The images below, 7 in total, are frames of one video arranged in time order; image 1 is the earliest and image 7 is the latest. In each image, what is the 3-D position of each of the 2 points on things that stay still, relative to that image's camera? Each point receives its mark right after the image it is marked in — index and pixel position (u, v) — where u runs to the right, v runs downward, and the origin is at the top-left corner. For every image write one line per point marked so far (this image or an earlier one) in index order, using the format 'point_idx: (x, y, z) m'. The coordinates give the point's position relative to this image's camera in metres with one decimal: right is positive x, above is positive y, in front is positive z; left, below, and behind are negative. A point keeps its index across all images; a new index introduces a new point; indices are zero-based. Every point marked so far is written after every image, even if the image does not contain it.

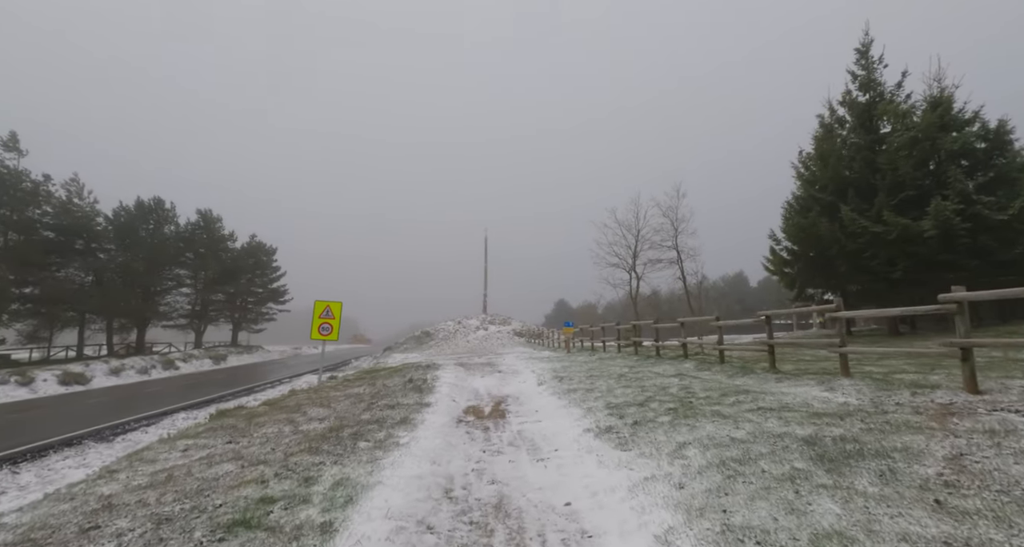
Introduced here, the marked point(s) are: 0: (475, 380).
0: (-0.9, -2.7, +10.8) m
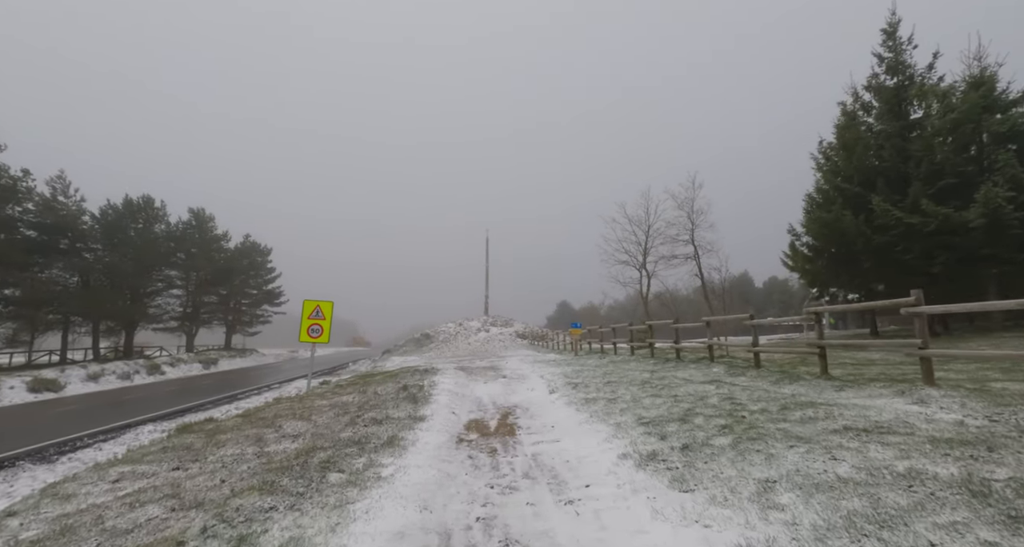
0: (-0.8, -2.6, +9.7) m
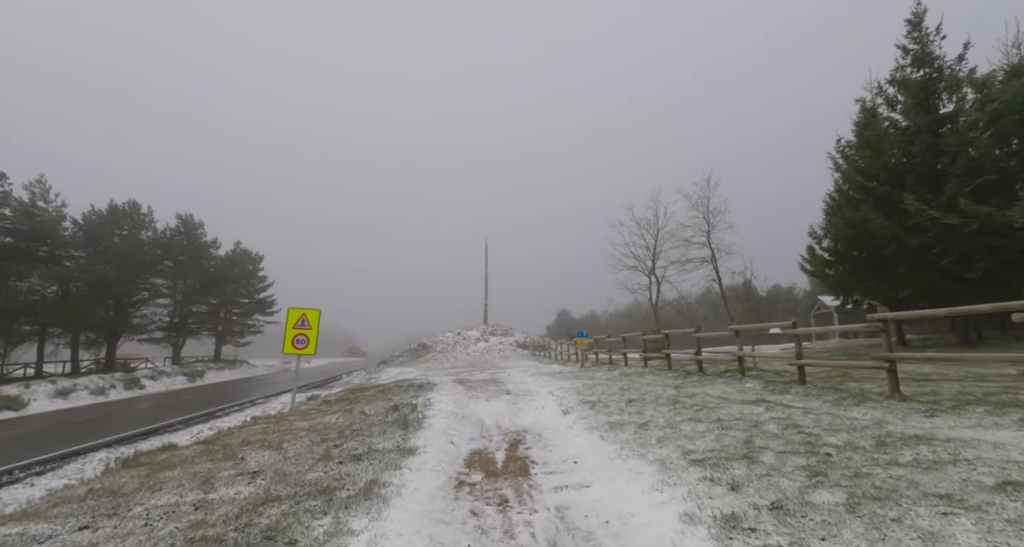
0: (-0.7, -2.6, +8.6) m
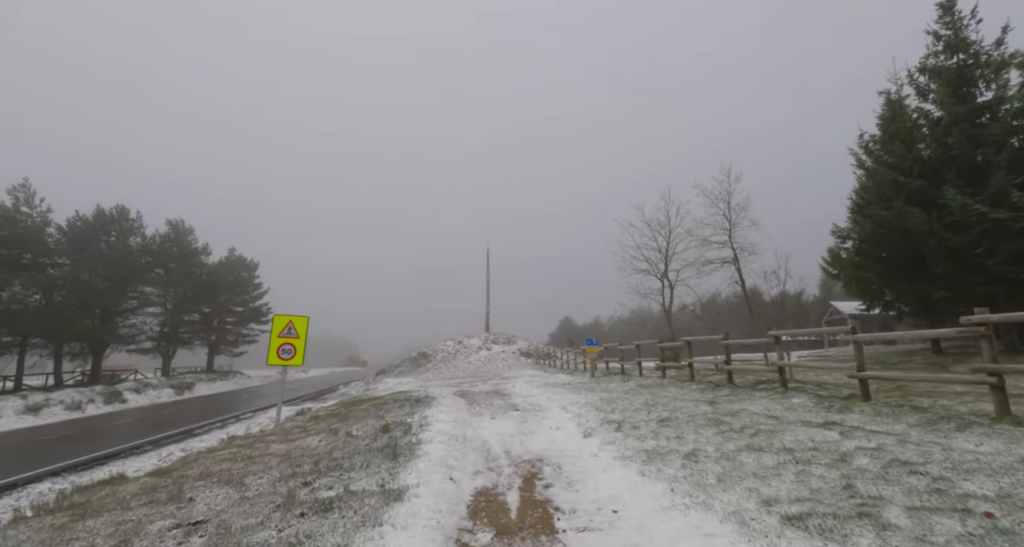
0: (-0.5, -2.6, +7.5) m
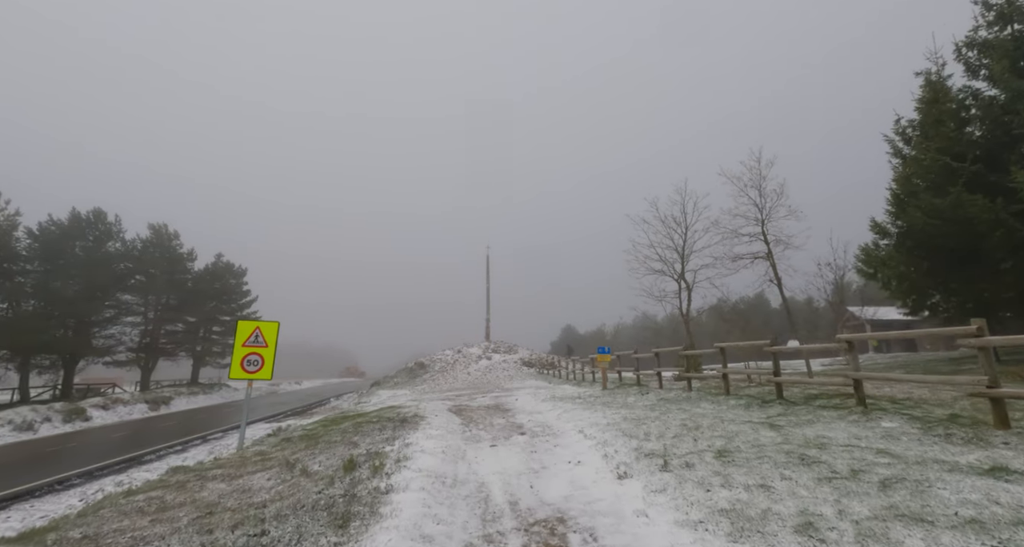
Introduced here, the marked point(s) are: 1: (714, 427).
0: (-0.4, -2.5, +5.8) m
1: (+2.9, -2.2, +6.1) m
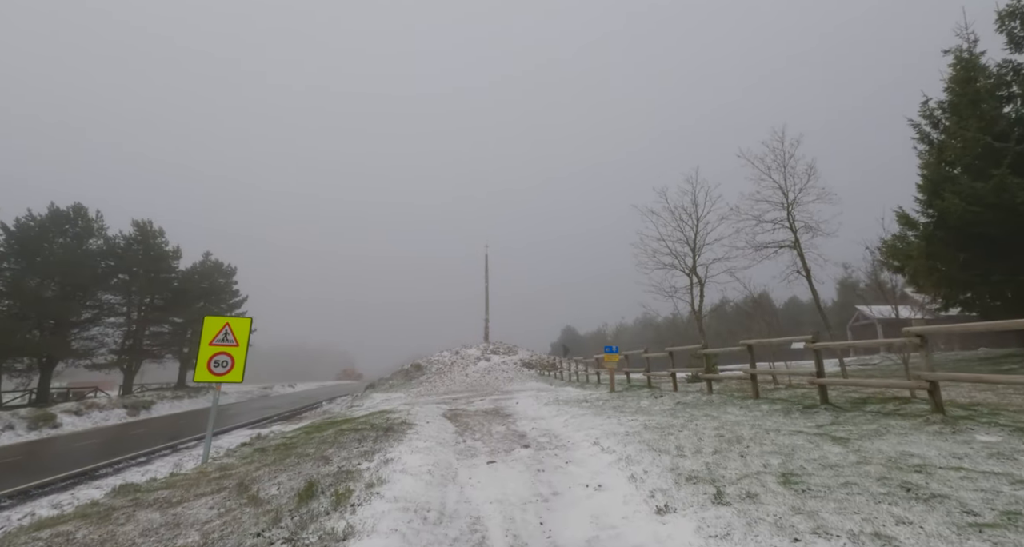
0: (-0.4, -2.2, +4.7) m
1: (+2.9, -1.9, +5.0) m
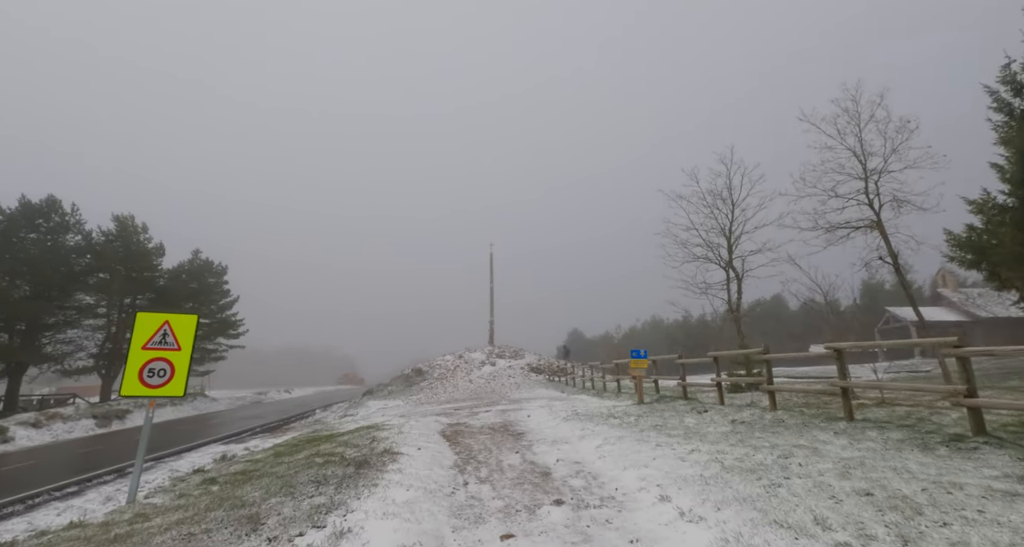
0: (-0.2, -2.0, +2.8) m
1: (+3.1, -1.7, +3.1) m
